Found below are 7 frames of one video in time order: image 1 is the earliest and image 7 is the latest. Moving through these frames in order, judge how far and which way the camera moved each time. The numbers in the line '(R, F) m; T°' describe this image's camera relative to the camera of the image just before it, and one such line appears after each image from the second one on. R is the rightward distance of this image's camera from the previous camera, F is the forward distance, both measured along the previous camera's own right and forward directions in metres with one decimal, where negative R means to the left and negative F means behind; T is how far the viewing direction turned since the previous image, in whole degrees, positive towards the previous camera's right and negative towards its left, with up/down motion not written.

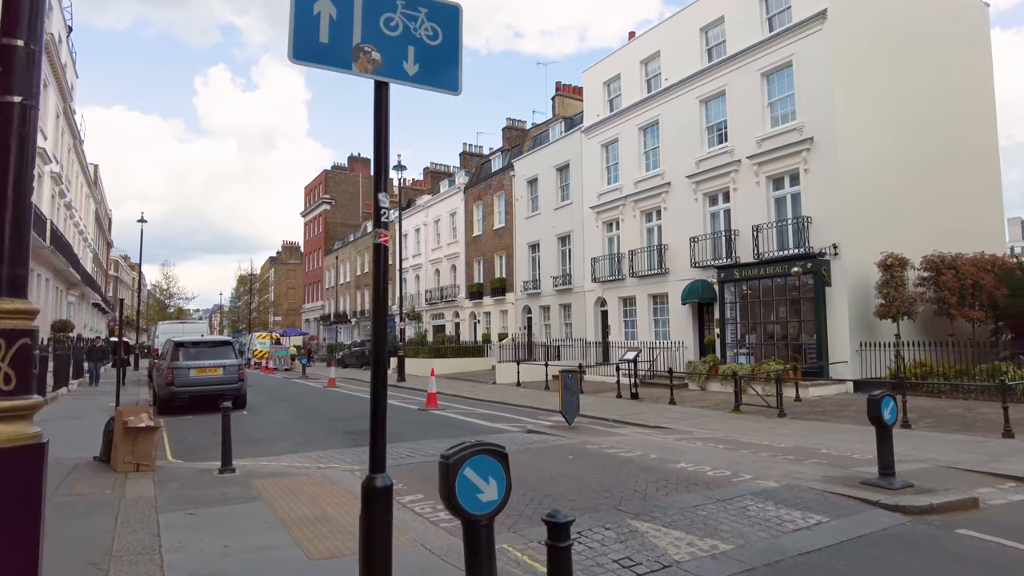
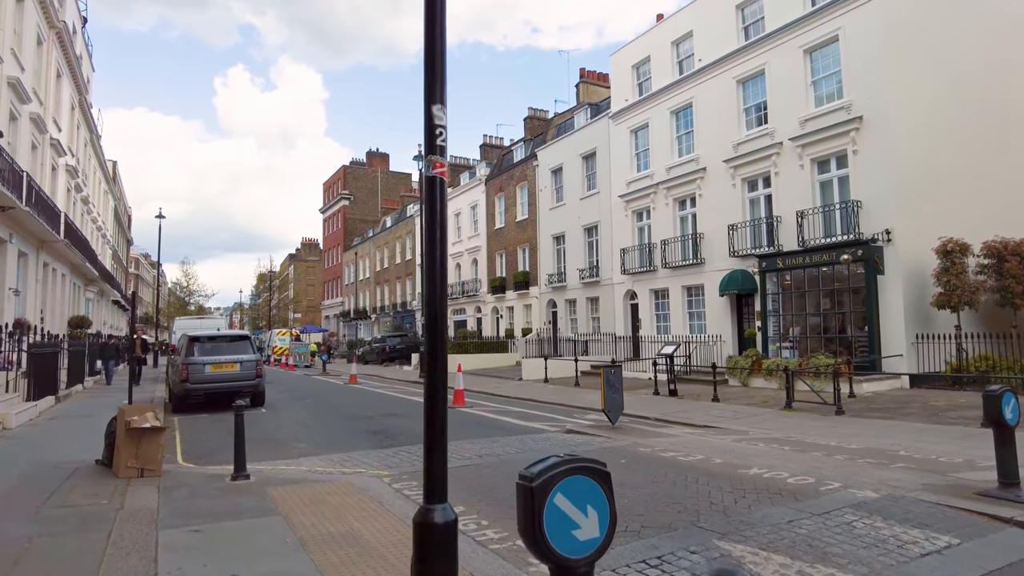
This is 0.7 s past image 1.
(-0.3, +0.9) m; -1°
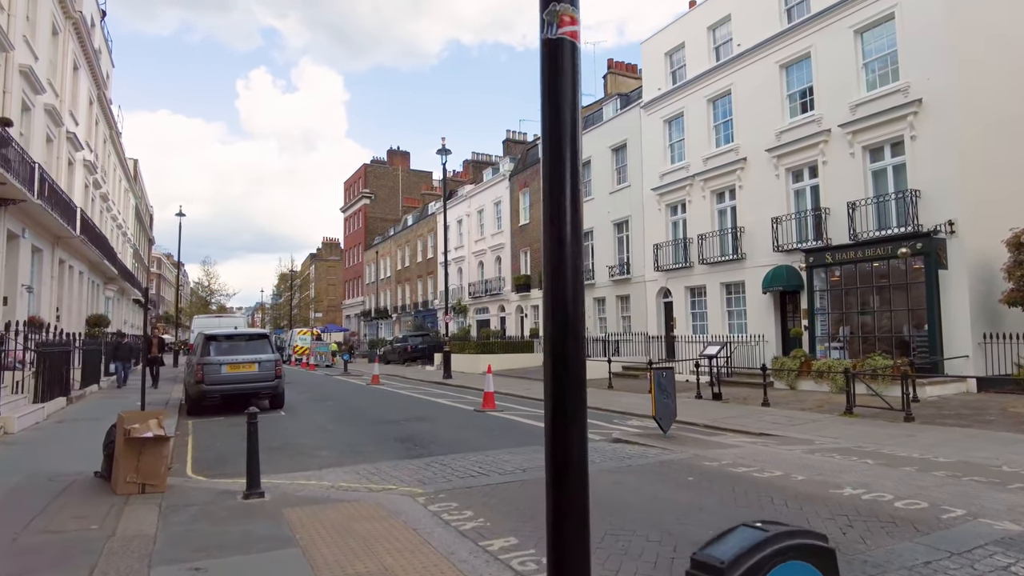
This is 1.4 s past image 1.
(-0.3, +0.9) m; -2°
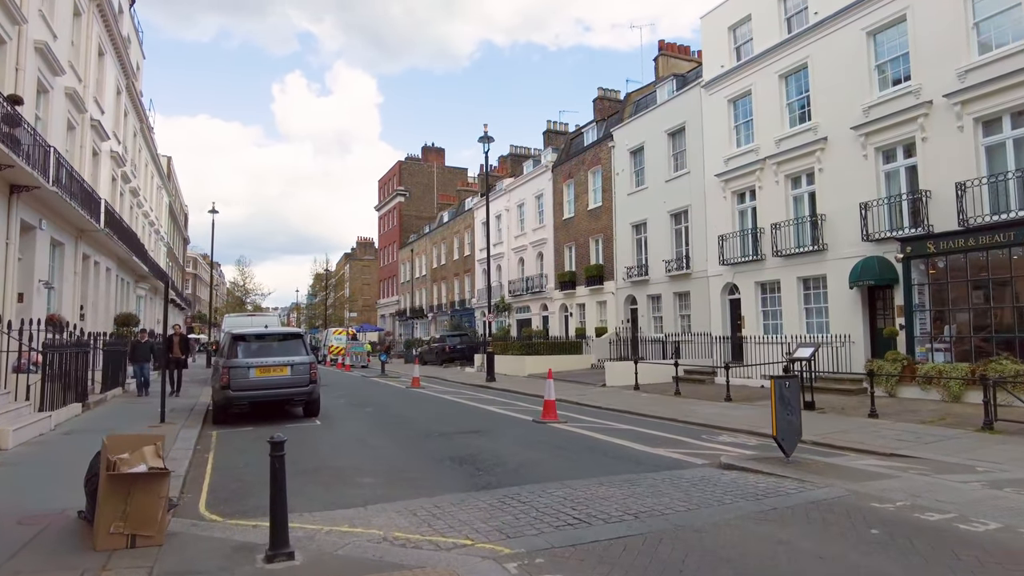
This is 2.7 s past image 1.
(-0.6, +1.7) m; -3°
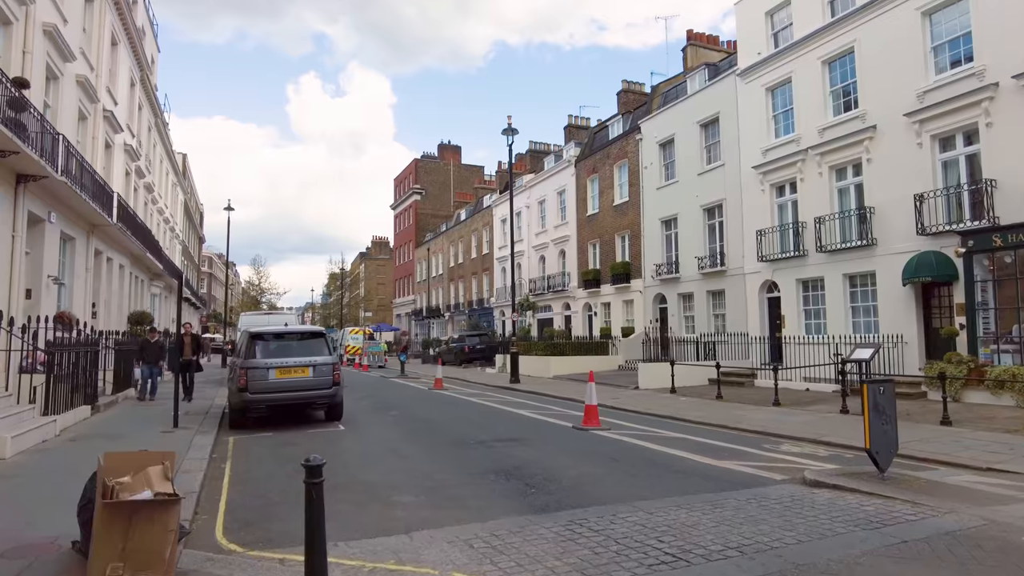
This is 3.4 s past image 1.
(-0.4, +0.9) m; -1°
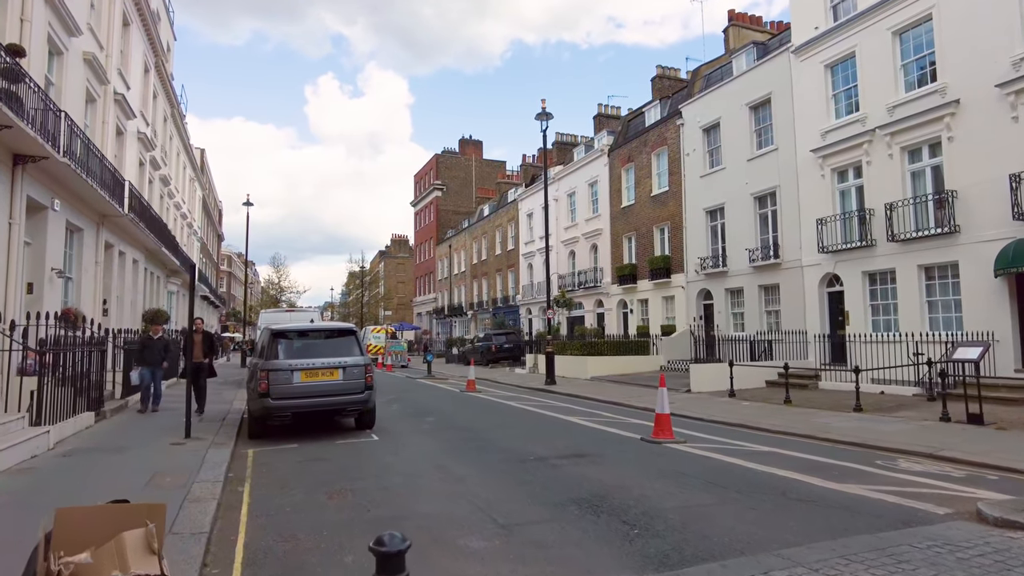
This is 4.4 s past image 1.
(-0.6, +1.4) m; -1°
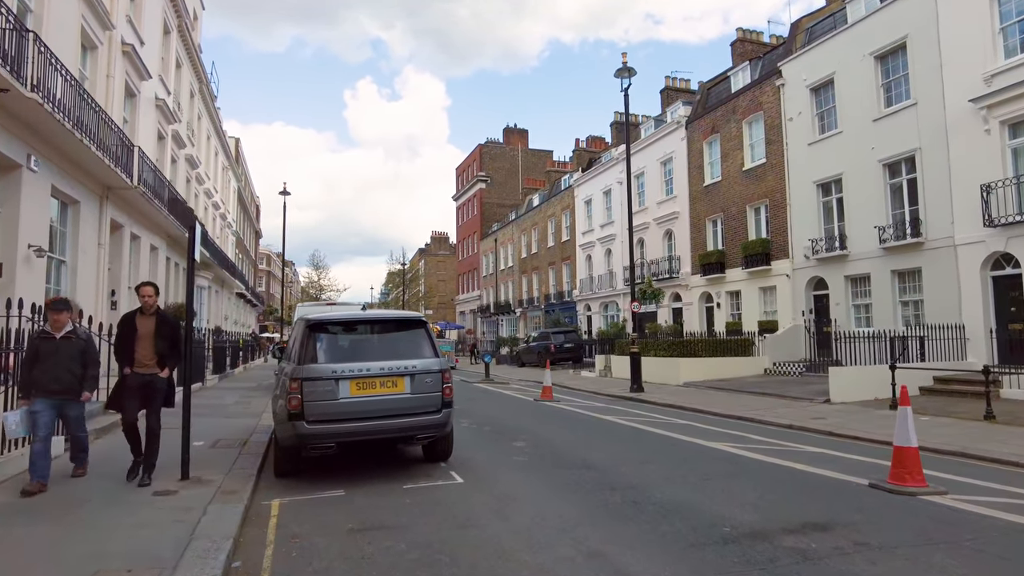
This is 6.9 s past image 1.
(-1.1, +3.2) m; -3°
